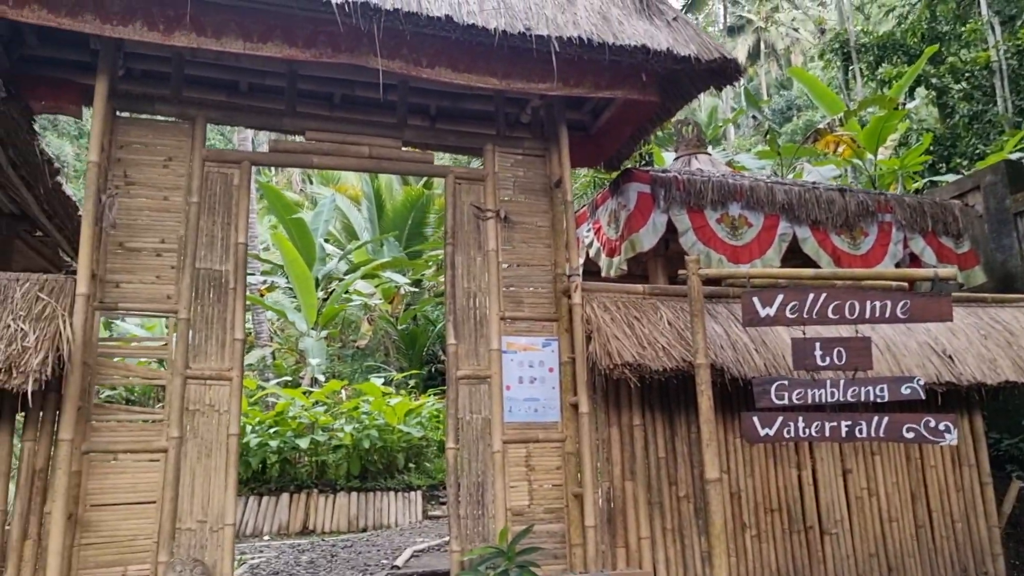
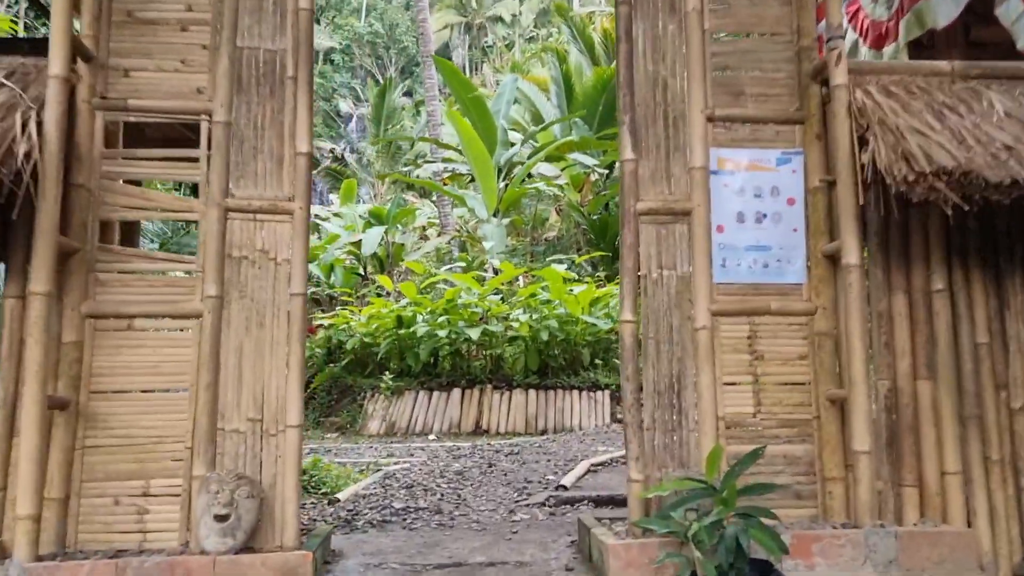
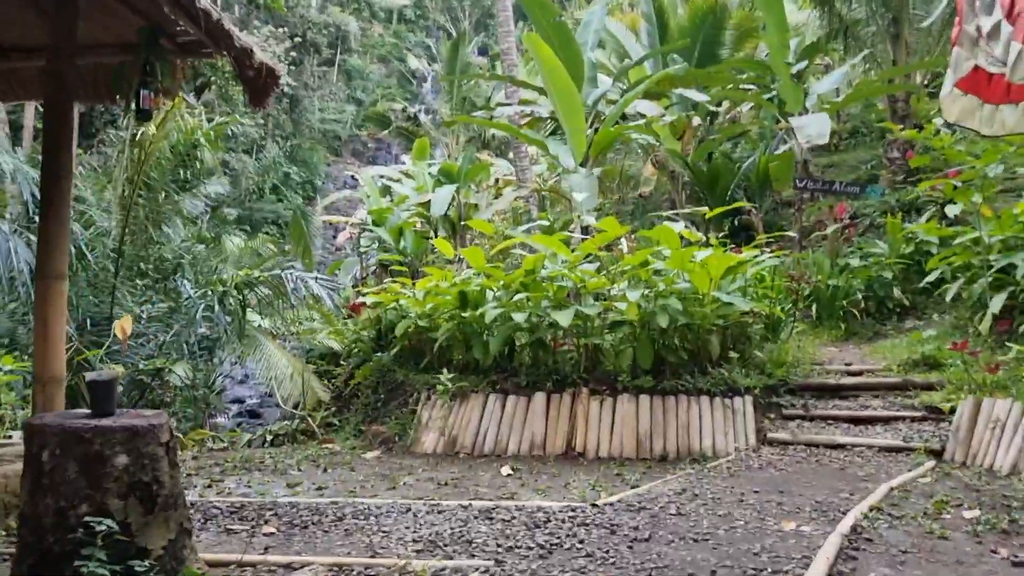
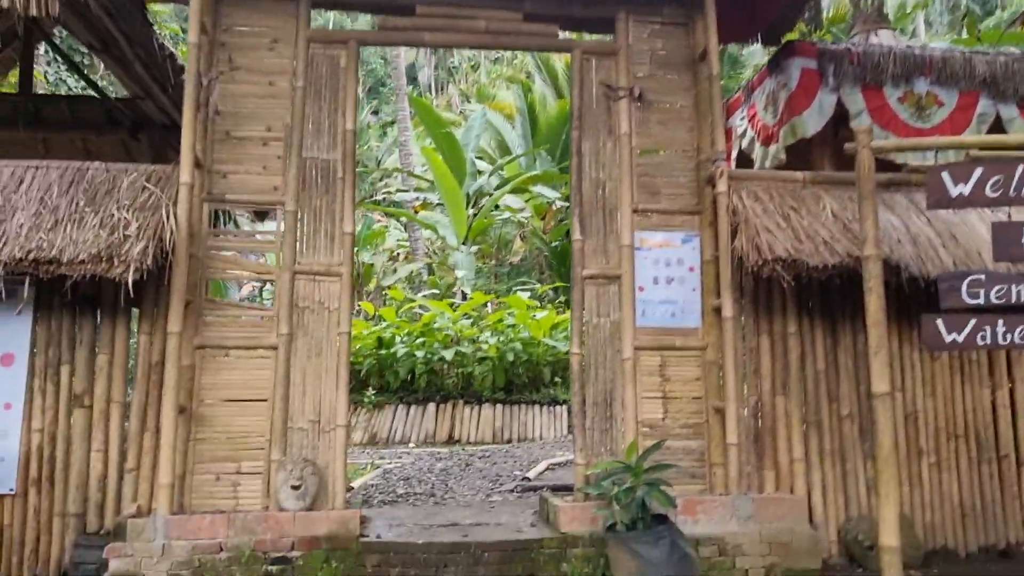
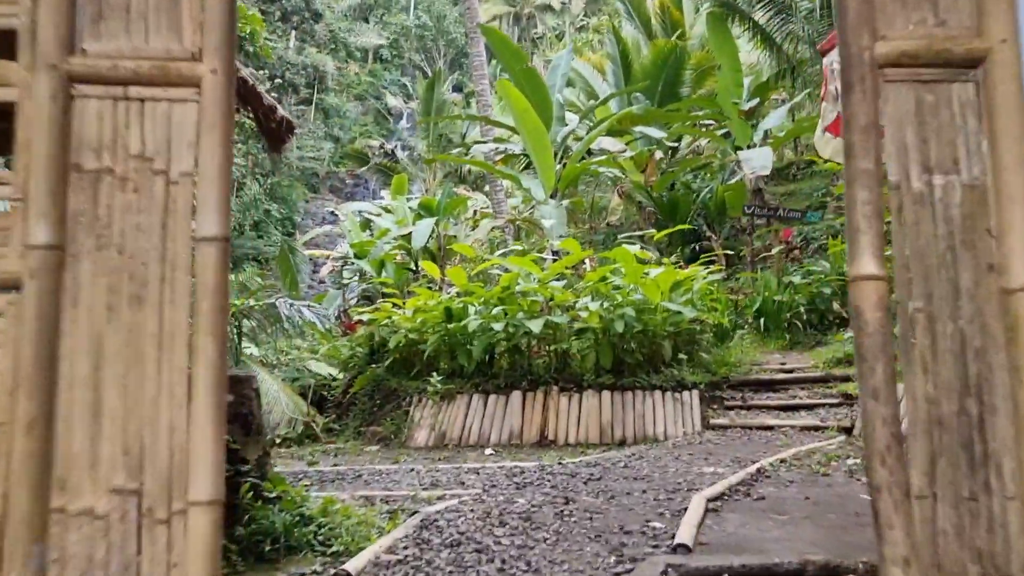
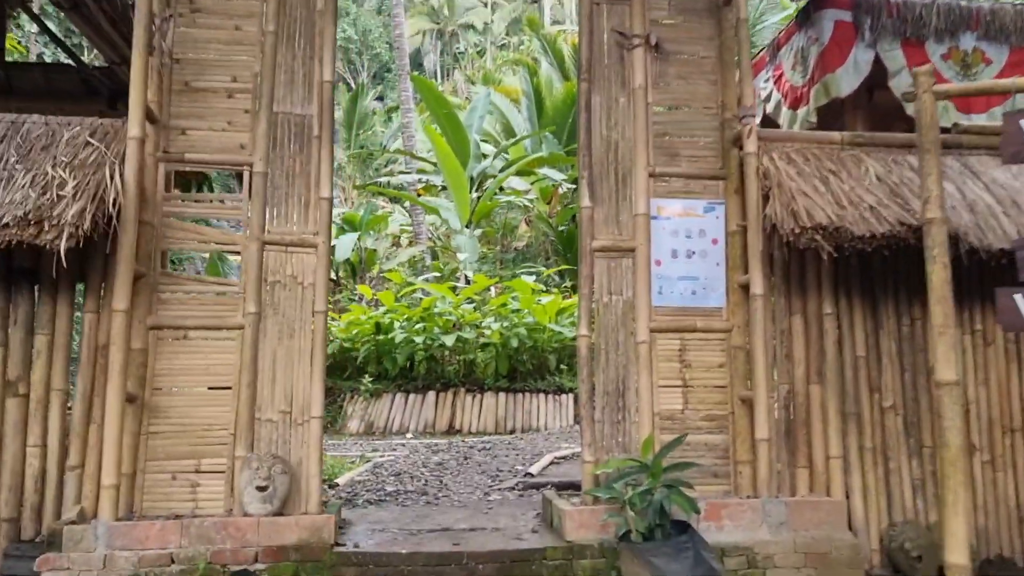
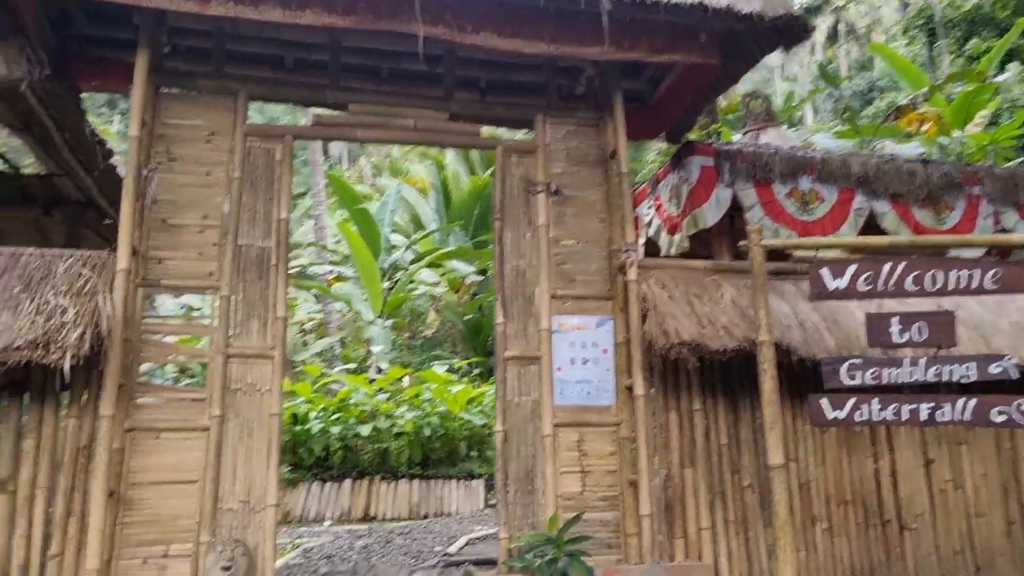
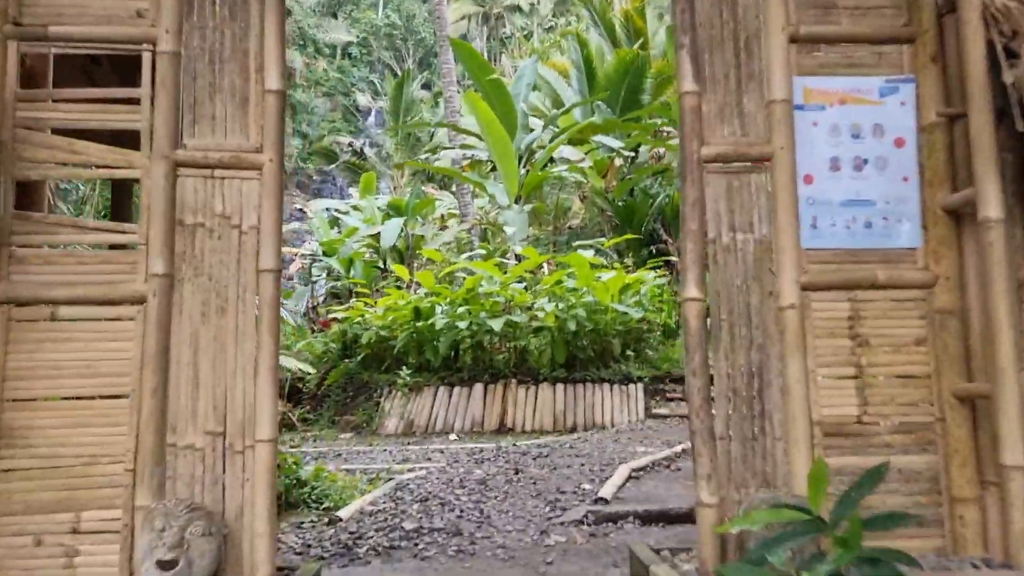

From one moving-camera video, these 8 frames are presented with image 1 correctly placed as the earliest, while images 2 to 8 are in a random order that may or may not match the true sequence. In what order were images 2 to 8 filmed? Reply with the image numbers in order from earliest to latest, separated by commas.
7, 4, 6, 2, 8, 5, 3
